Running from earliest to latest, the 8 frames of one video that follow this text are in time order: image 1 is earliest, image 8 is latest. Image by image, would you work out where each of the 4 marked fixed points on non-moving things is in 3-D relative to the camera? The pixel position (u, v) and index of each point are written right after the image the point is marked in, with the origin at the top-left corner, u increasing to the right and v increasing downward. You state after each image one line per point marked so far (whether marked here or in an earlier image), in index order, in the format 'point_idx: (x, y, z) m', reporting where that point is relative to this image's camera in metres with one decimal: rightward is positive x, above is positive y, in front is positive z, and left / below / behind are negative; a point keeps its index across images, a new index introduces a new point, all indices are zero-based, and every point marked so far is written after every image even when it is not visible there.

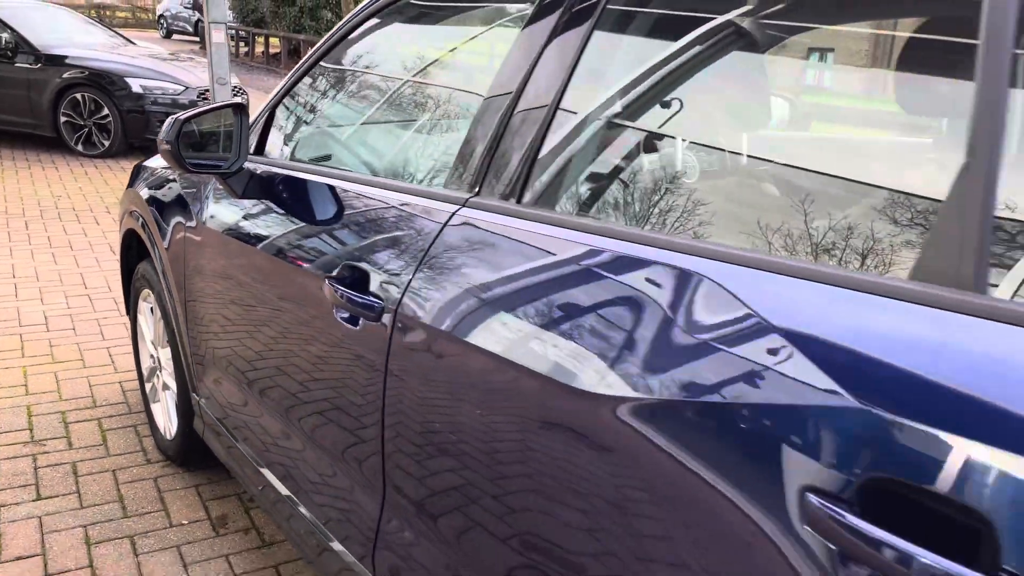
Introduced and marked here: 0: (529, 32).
0: (+0.1, +0.5, +1.5) m
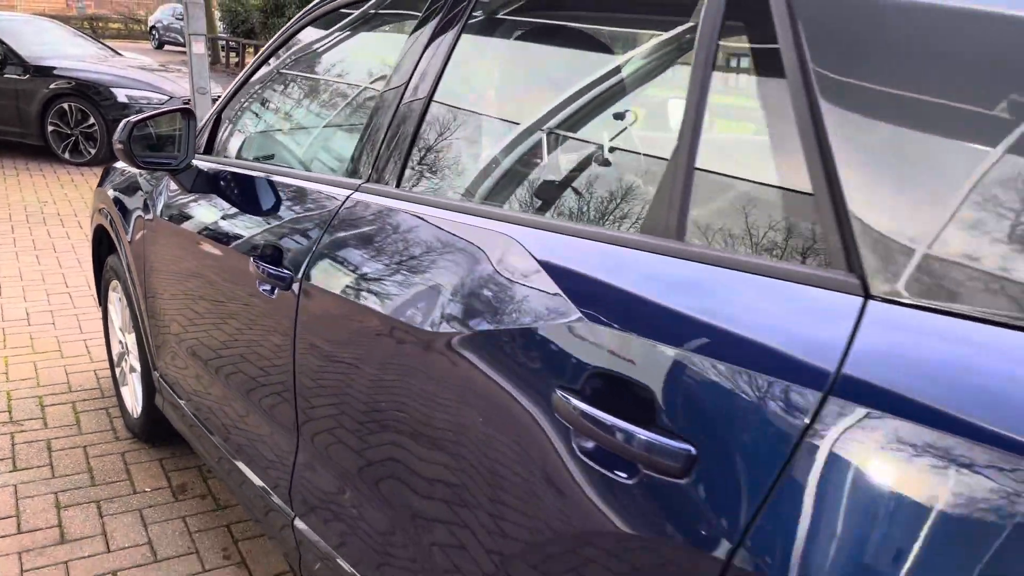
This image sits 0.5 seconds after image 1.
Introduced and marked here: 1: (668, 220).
0: (-0.2, +0.6, +1.8) m
1: (+0.2, +0.1, +1.2) m
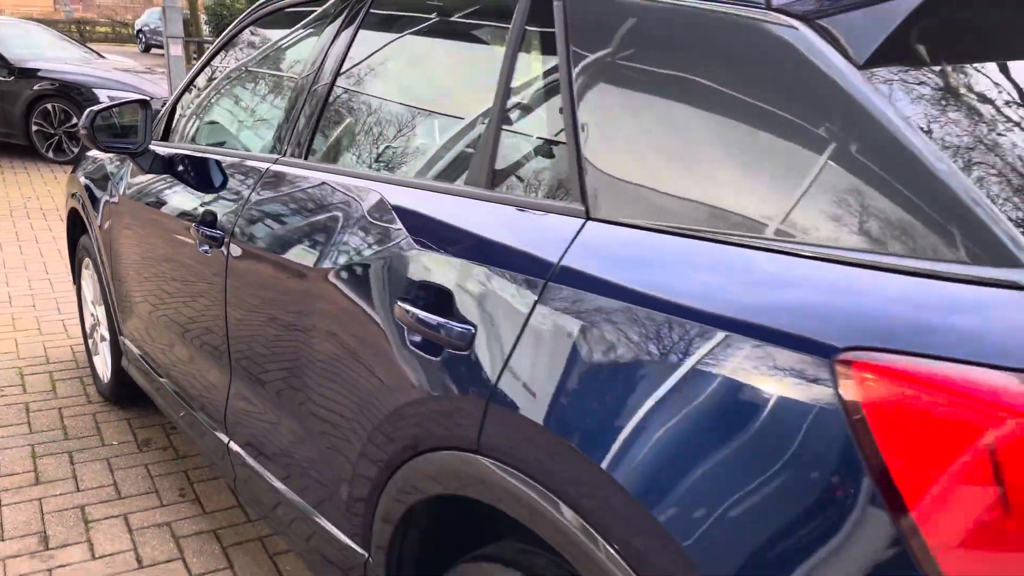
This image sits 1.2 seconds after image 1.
0: (-0.4, +0.7, +2.2) m
1: (-0.1, +0.2, +1.6) m
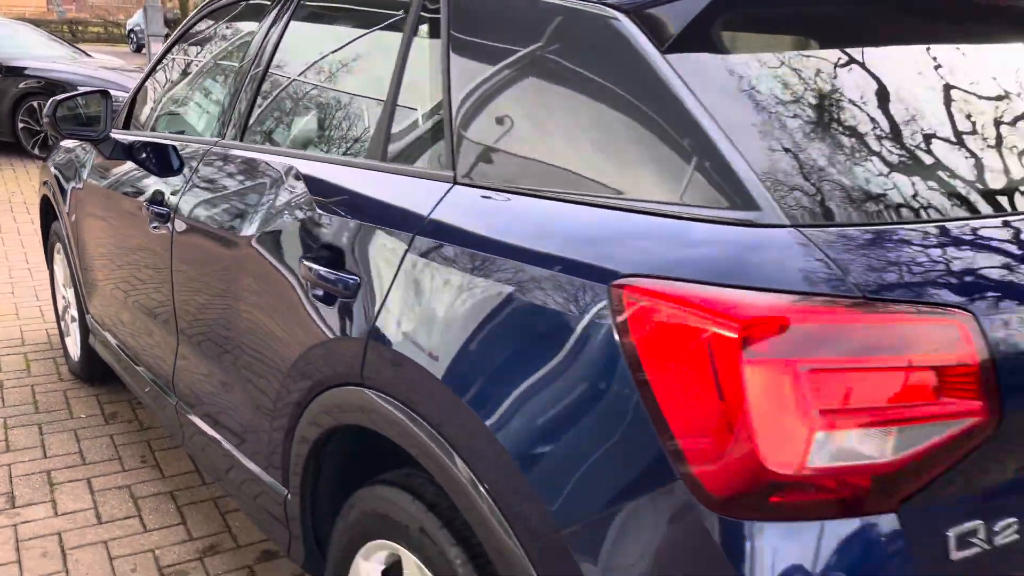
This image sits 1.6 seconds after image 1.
0: (-0.6, +0.8, +2.4) m
1: (-0.3, +0.3, +1.8) m
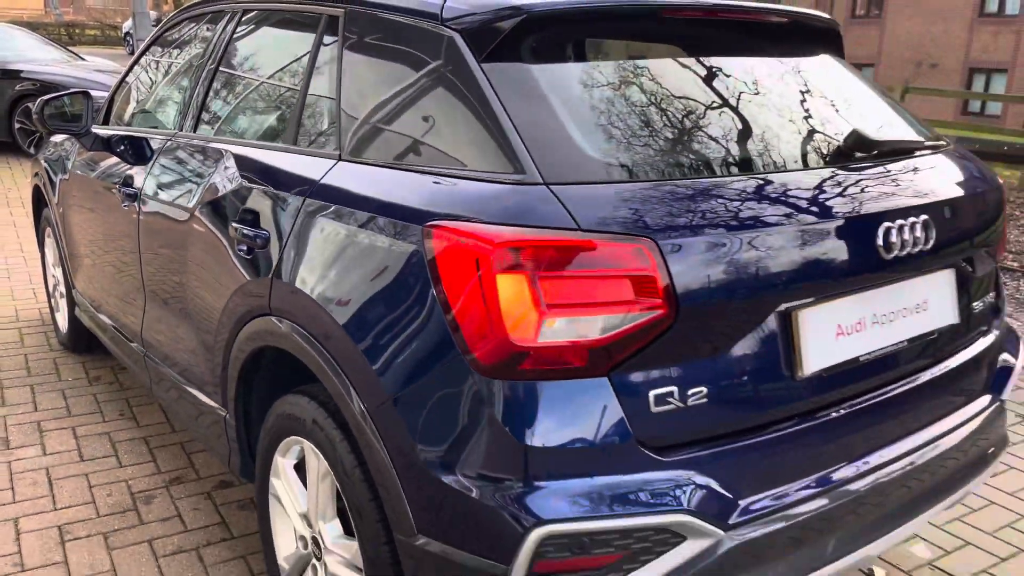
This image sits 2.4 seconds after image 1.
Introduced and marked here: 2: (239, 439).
0: (-0.9, +0.9, +2.8) m
1: (-0.5, +0.4, +2.2) m
2: (-0.7, -0.4, +2.2) m
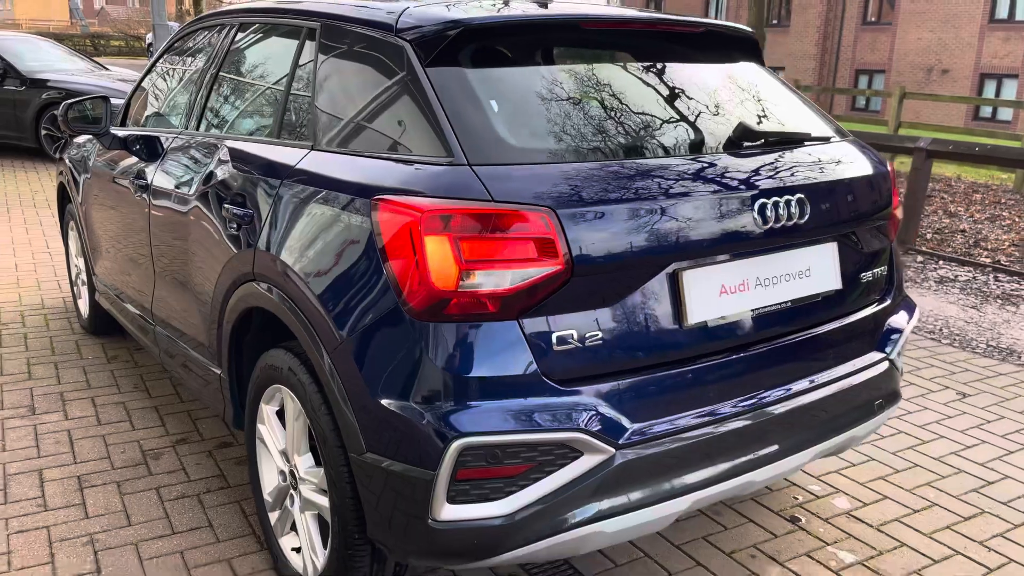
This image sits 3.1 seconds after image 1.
0: (-1.1, +0.9, +3.2) m
1: (-0.7, +0.5, +2.6) m
2: (-0.9, -0.3, +2.6) m
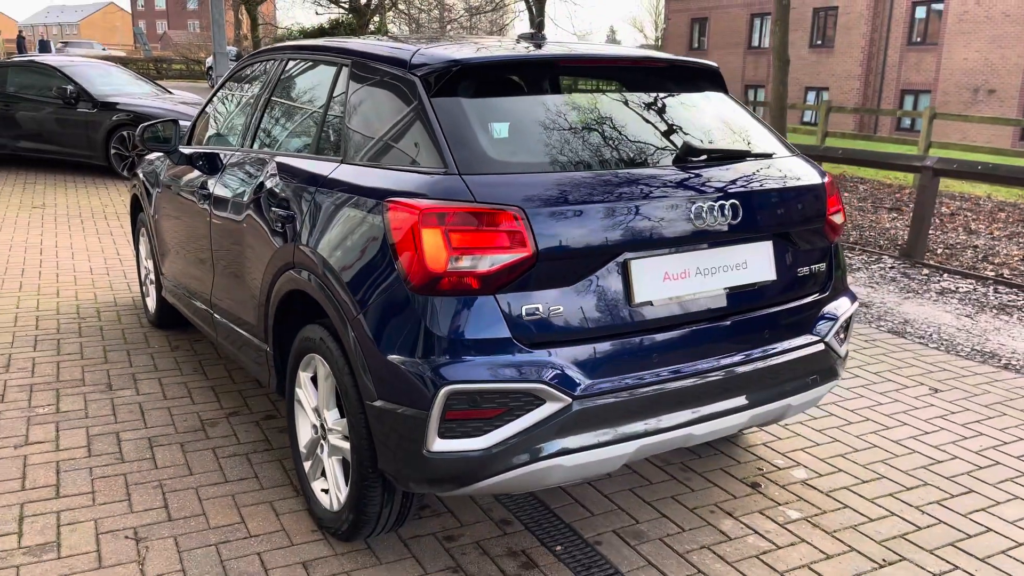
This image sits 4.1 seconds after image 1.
0: (-1.0, +1.0, +3.8) m
1: (-0.7, +0.5, +3.1) m
2: (-0.9, -0.3, +3.1) m
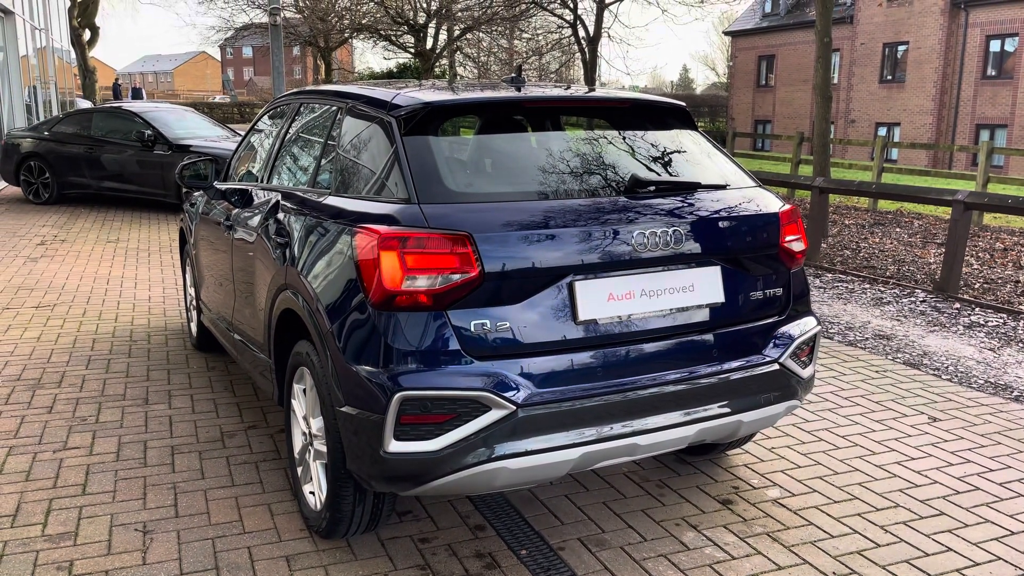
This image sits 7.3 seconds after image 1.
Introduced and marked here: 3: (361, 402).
0: (-1.0, +0.8, +4.1) m
1: (-0.8, +0.4, +3.5) m
2: (-1.0, -0.4, +3.4) m
3: (-0.5, -0.3, +2.7) m
